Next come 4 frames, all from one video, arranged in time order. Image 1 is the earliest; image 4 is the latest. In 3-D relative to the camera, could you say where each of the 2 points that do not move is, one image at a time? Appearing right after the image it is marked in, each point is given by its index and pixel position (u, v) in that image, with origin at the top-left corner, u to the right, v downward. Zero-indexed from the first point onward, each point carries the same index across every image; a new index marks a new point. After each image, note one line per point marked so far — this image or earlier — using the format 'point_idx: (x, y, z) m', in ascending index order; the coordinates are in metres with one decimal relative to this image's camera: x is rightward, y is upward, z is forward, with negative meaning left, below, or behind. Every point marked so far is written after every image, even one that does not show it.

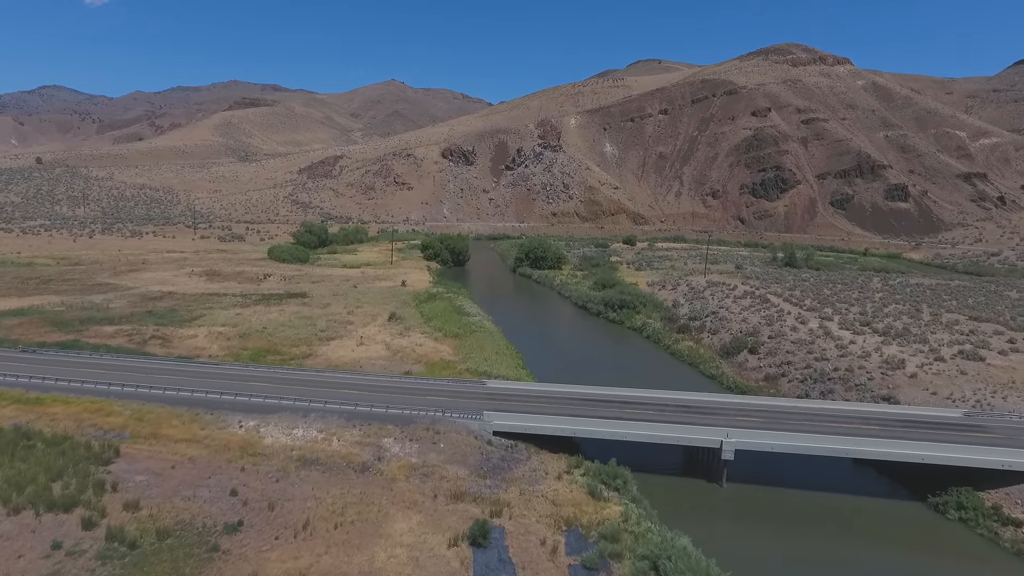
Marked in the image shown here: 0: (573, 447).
0: (+1.8, -4.7, +18.2) m
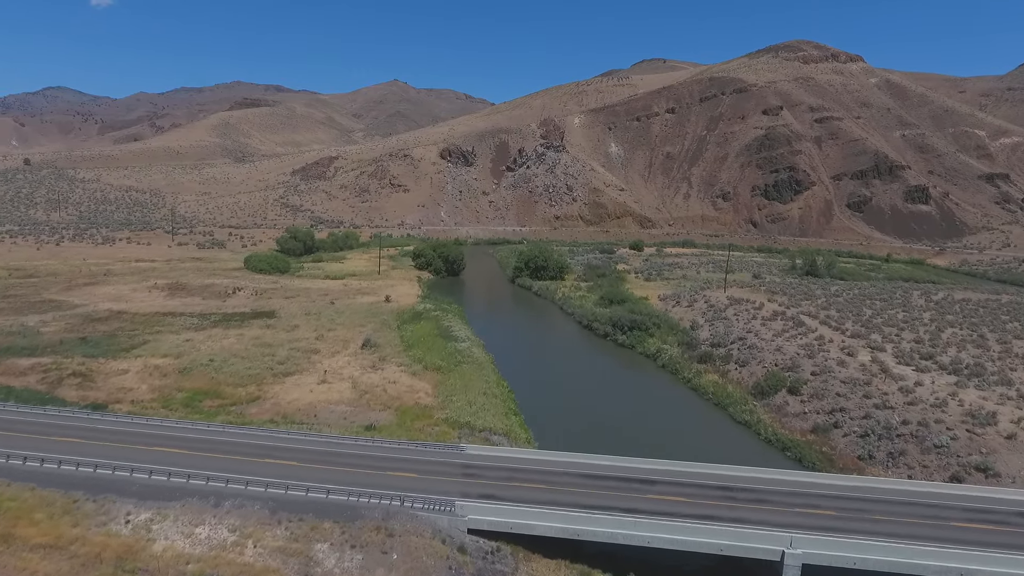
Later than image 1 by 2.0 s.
0: (+1.4, -5.7, +13.5) m
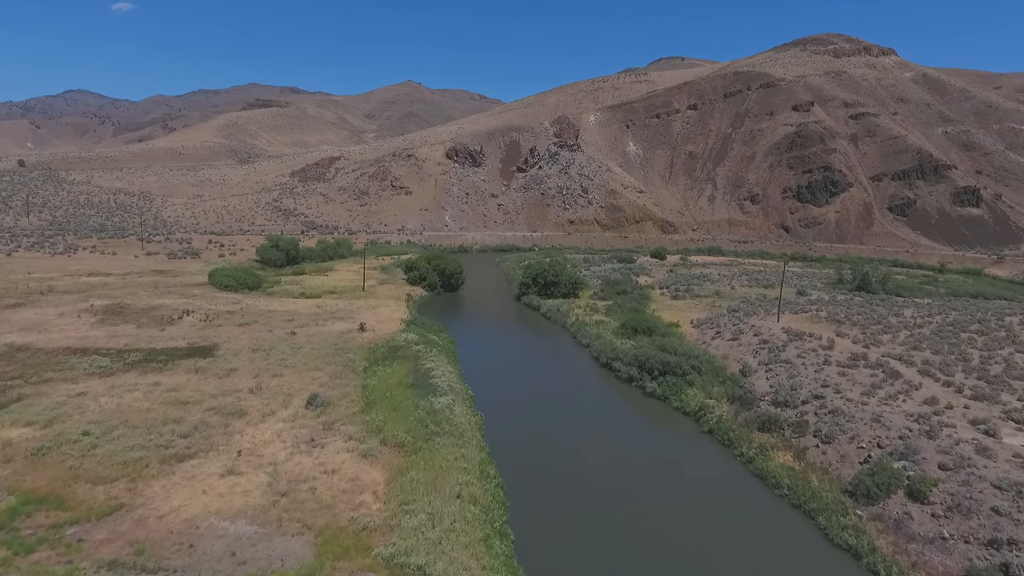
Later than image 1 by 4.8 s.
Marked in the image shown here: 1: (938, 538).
0: (+0.8, -7.0, +6.1) m
1: (+9.8, -5.8, +14.4) m
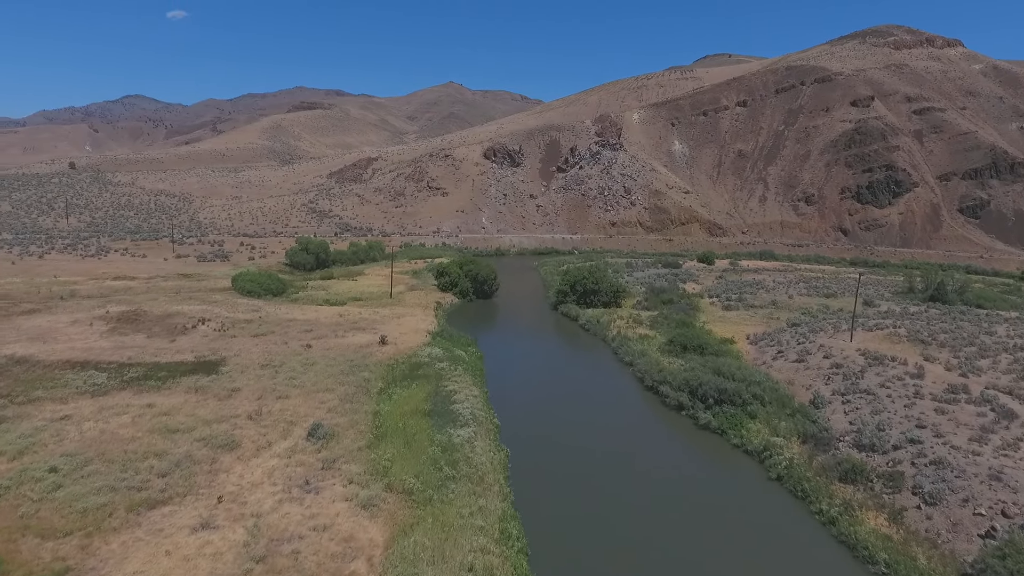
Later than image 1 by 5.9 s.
0: (+0.7, -7.5, +2.9) m
1: (+10.2, -6.4, +10.7) m
